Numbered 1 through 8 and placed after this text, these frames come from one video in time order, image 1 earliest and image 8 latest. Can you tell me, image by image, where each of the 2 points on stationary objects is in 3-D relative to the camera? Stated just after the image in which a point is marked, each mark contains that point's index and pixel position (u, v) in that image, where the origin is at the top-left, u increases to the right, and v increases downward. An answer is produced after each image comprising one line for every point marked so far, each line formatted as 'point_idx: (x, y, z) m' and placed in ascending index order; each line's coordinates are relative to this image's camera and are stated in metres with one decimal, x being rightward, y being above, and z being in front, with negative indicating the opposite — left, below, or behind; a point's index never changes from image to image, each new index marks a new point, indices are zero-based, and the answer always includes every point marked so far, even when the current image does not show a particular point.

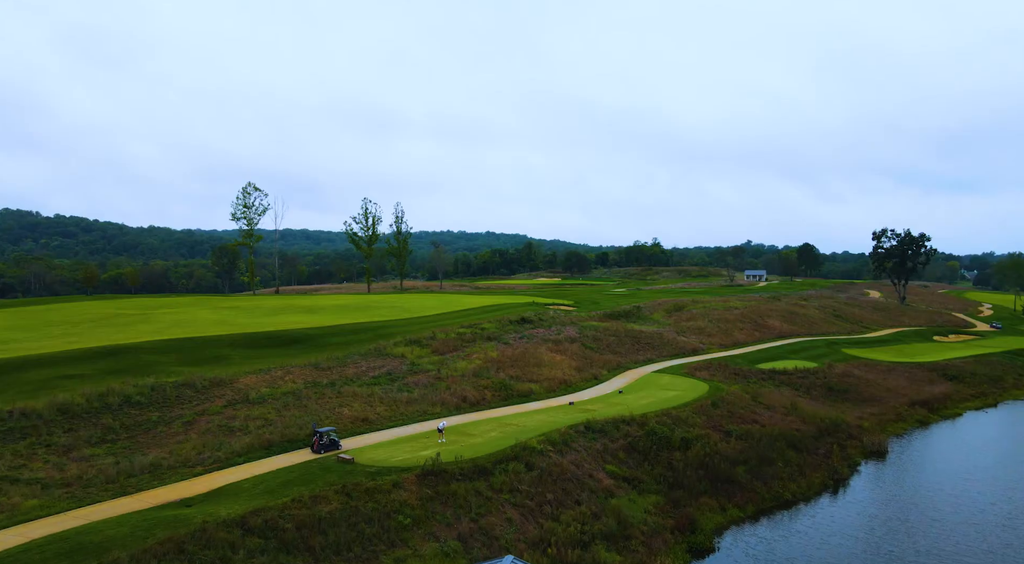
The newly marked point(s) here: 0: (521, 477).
0: (+0.3, -5.6, +19.2) m
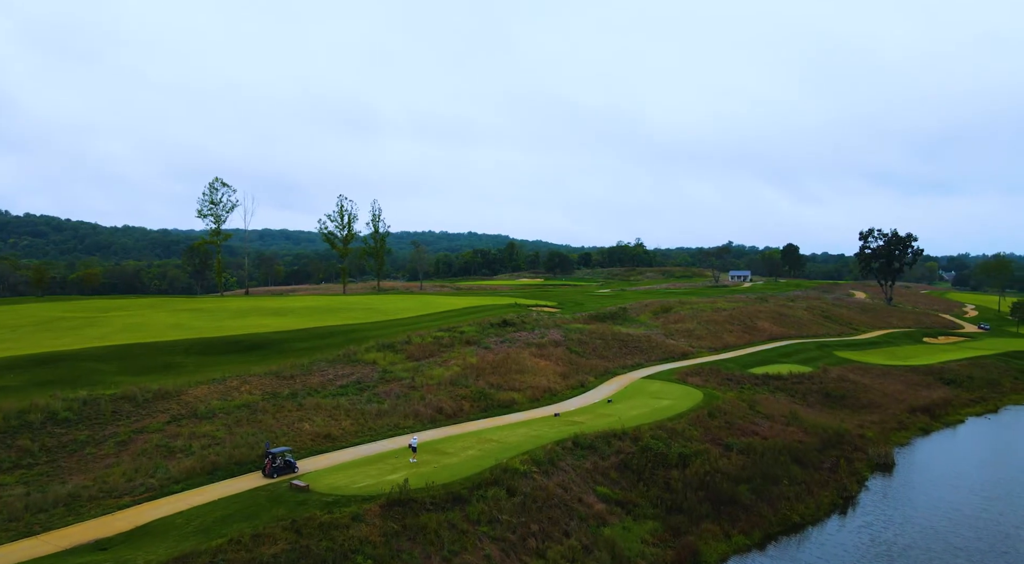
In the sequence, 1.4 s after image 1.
0: (-0.2, -5.6, +16.9) m
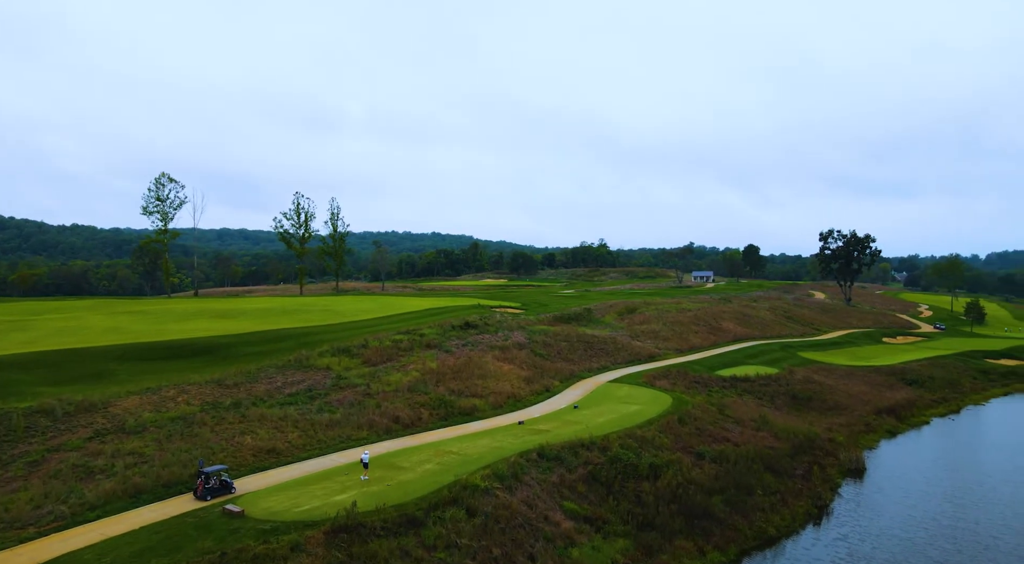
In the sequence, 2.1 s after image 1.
0: (-1.1, -5.6, +15.4) m
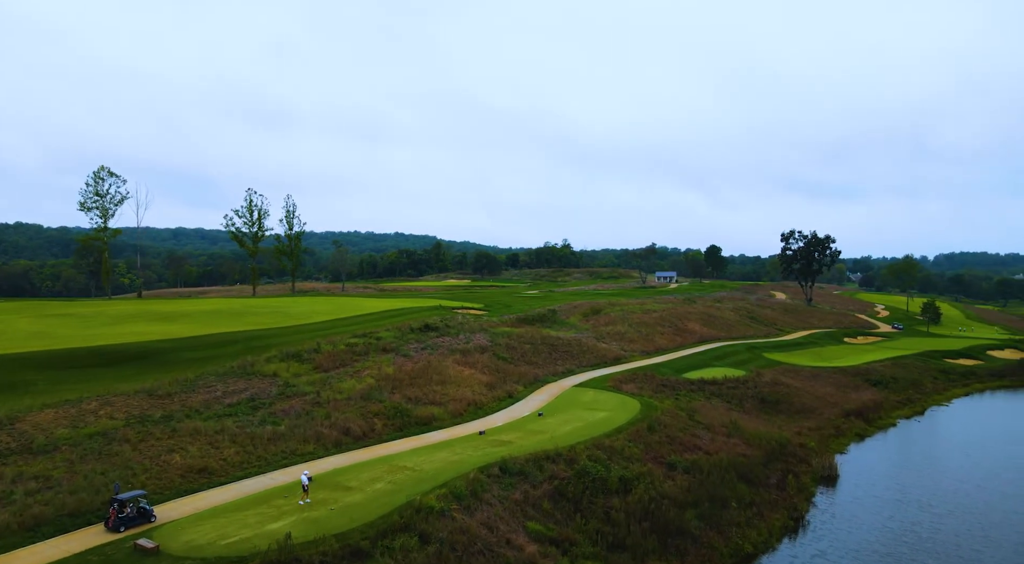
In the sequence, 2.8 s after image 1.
0: (-2.0, -5.6, +13.8) m
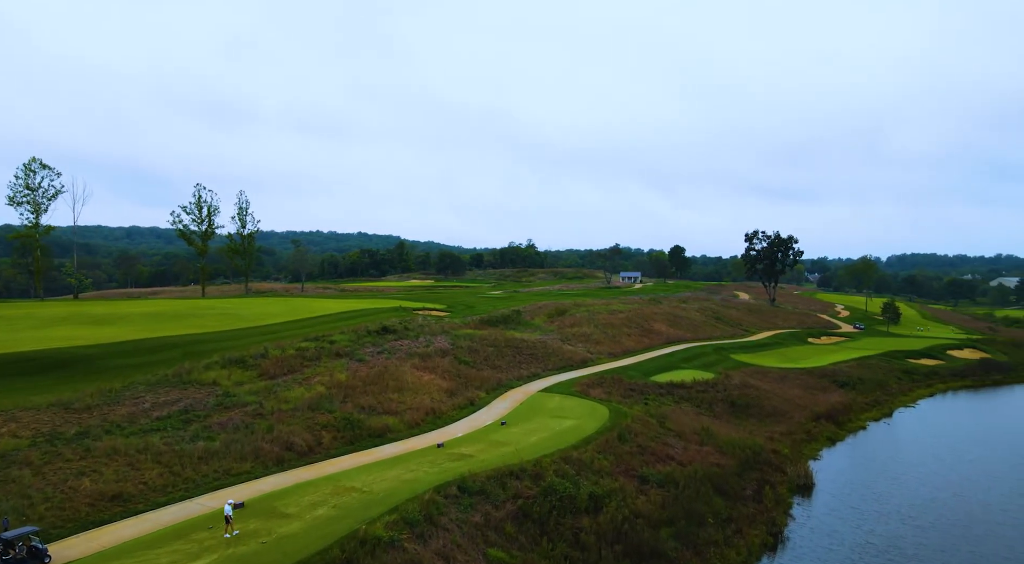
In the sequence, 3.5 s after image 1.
0: (-2.7, -5.6, +11.9) m
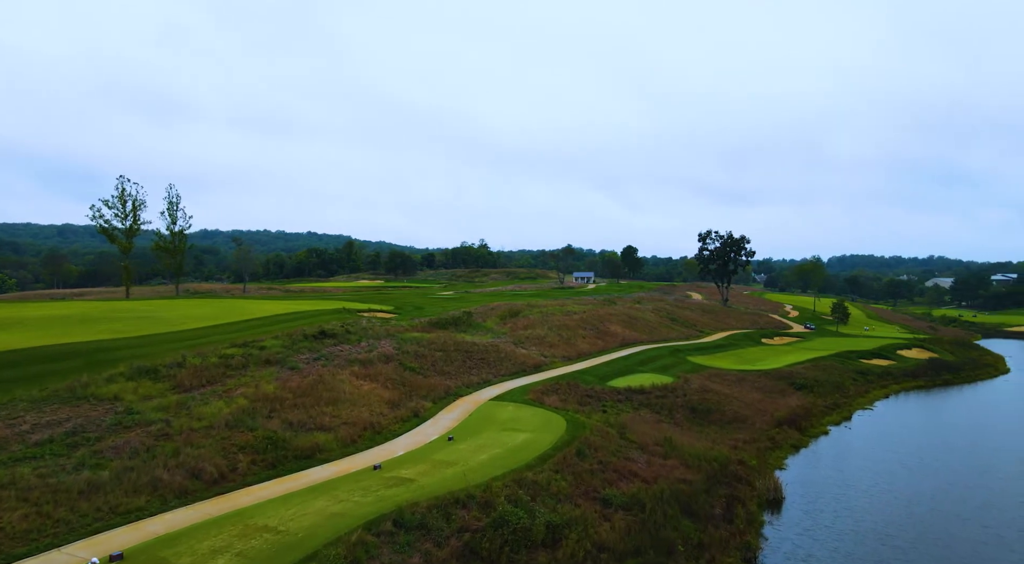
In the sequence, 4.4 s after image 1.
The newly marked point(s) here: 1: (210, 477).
0: (-3.6, -5.6, +9.3) m
1: (-7.5, -4.9, +16.9) m
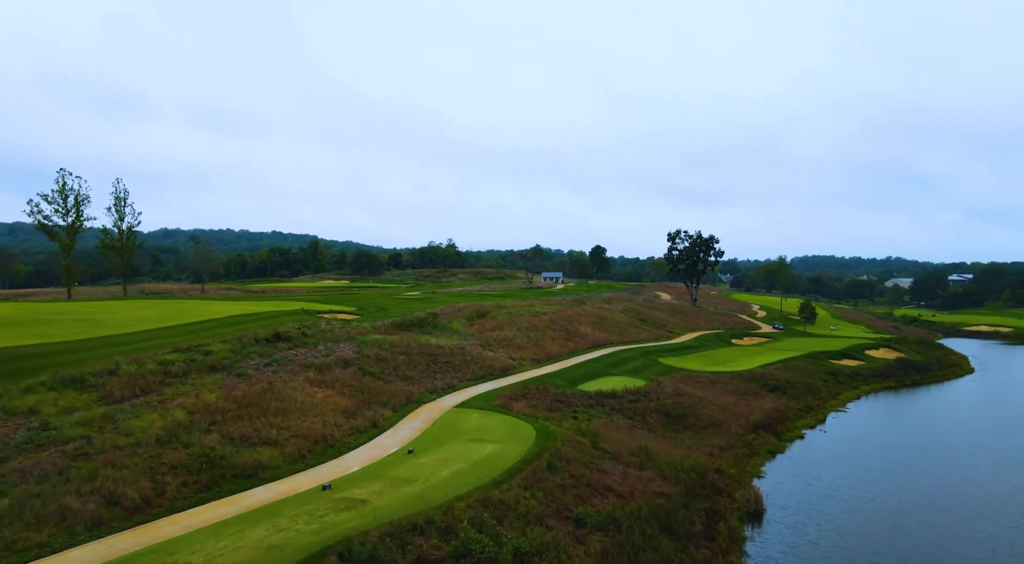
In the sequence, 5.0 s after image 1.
0: (-4.0, -5.5, +7.4) m
1: (-8.3, -4.8, +14.9) m
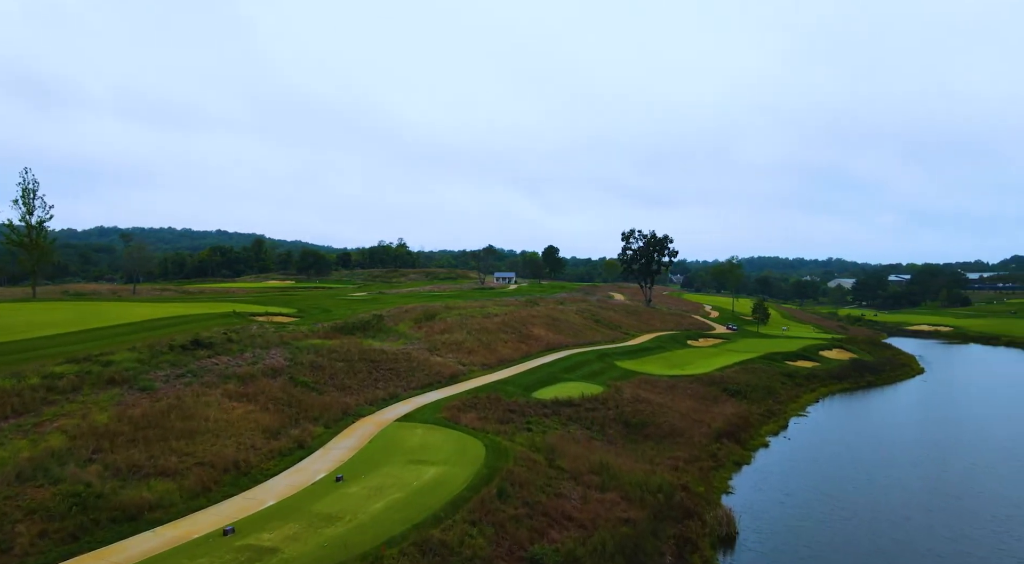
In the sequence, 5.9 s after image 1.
0: (-4.5, -5.5, +4.5) m
1: (-9.4, -4.8, +11.6) m
